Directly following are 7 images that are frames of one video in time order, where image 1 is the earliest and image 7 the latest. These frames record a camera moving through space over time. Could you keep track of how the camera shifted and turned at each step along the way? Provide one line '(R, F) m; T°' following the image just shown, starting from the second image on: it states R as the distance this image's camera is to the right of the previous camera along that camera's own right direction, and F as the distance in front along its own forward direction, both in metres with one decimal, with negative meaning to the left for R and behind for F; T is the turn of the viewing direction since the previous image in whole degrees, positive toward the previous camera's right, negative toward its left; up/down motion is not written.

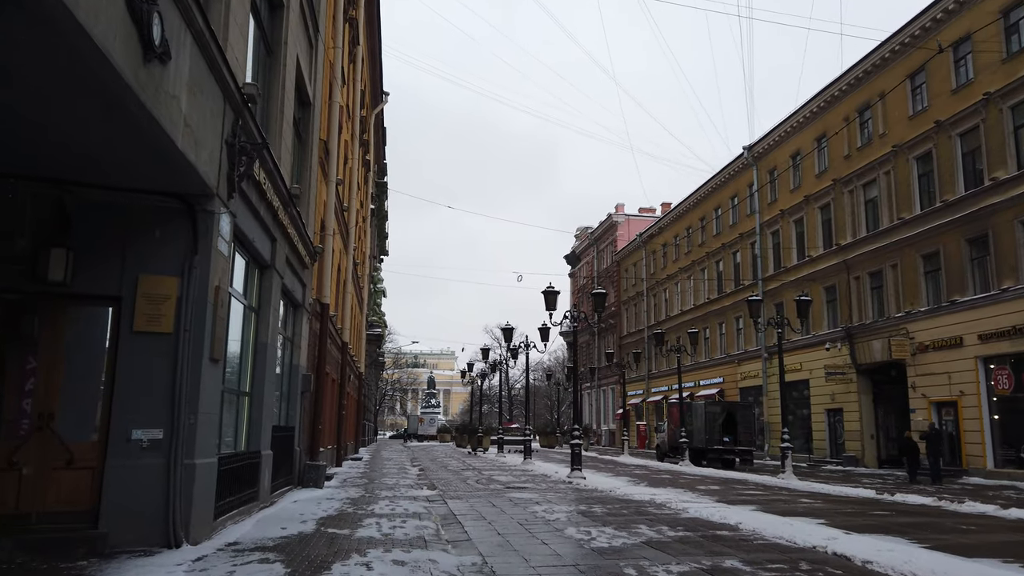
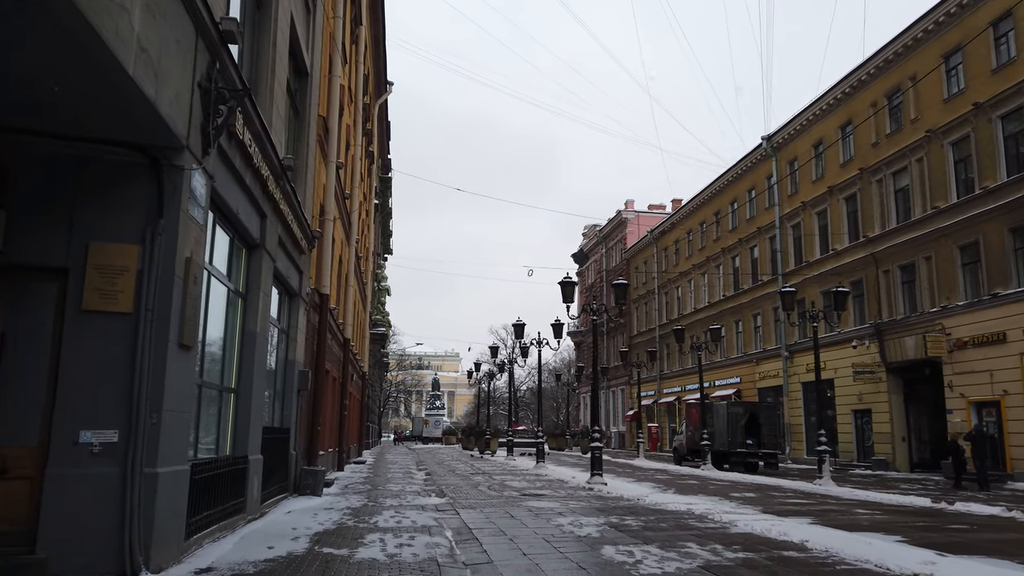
(-0.3, +1.5) m; 0°
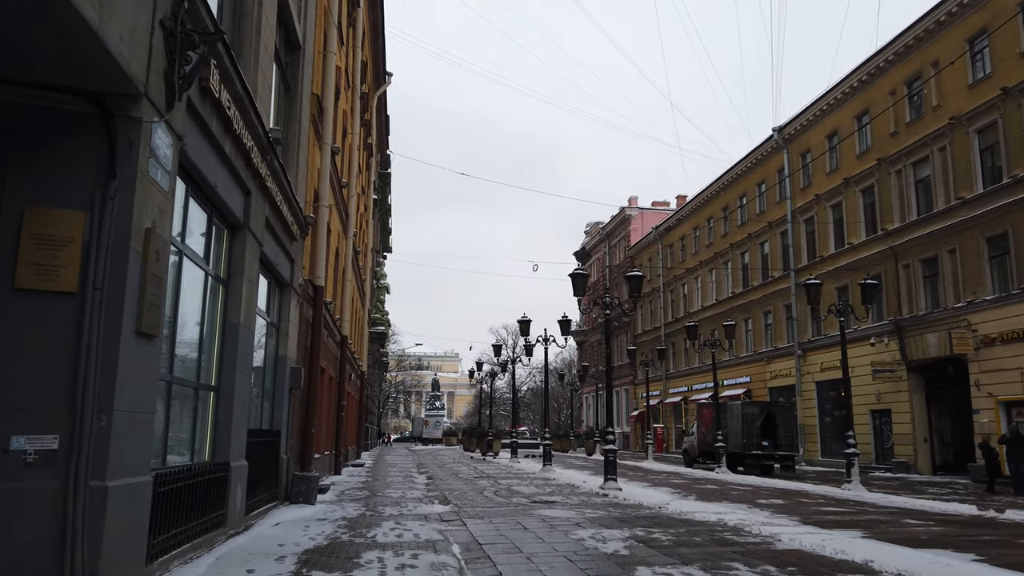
(-0.2, +1.2) m; 0°
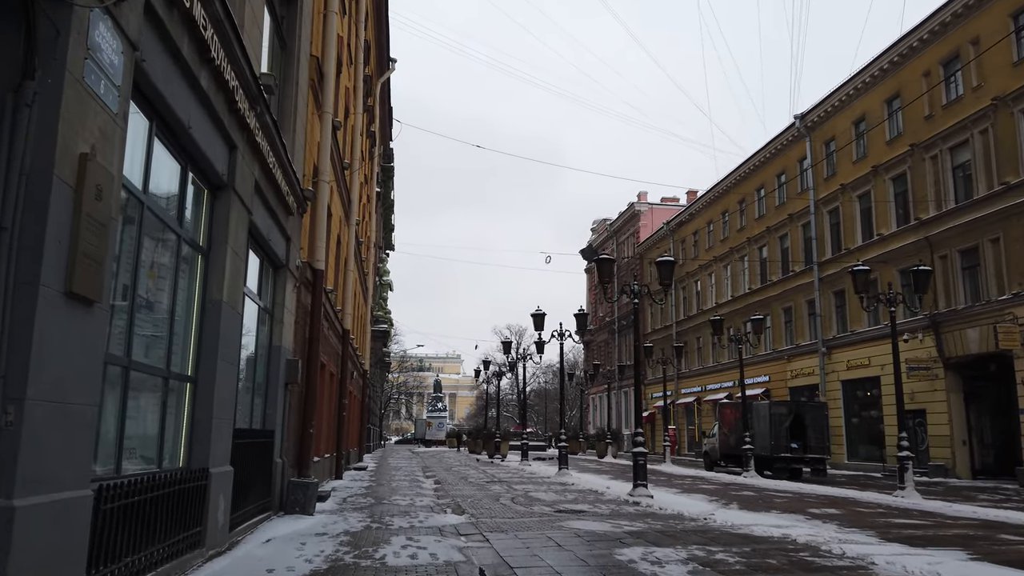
(-0.4, +1.6) m; 0°
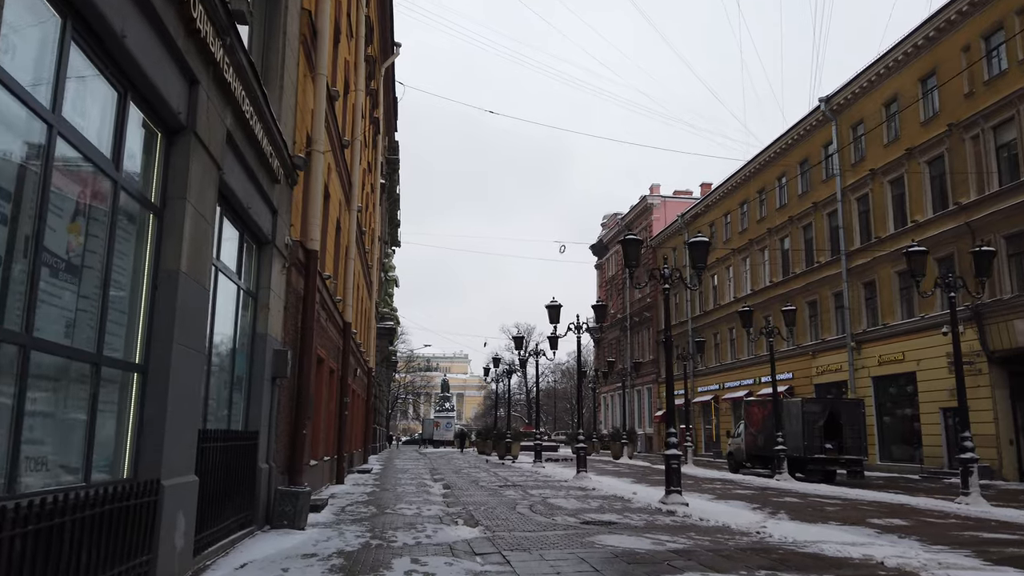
(-0.2, +1.6) m; -1°
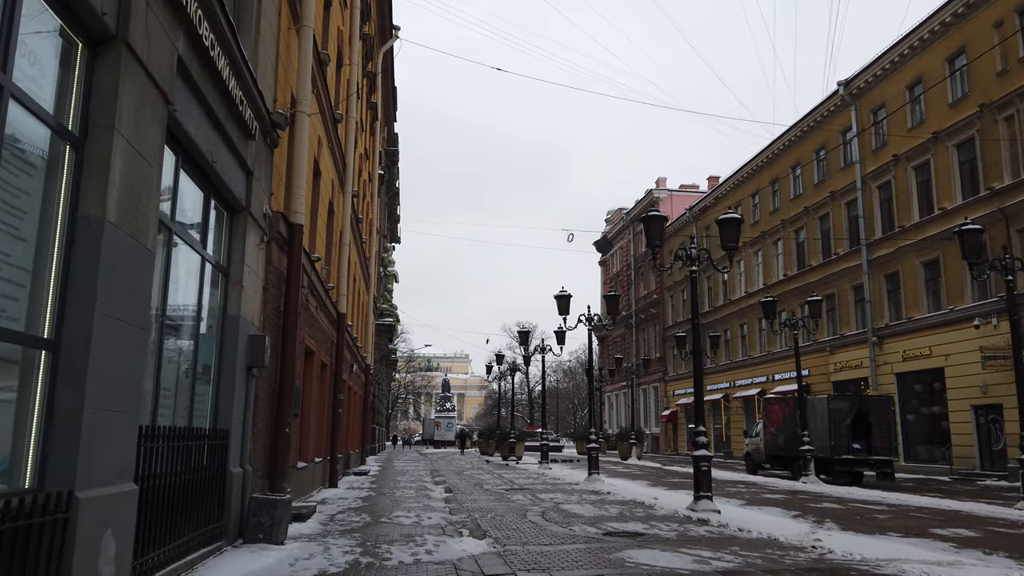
(-0.2, +1.4) m; 0°
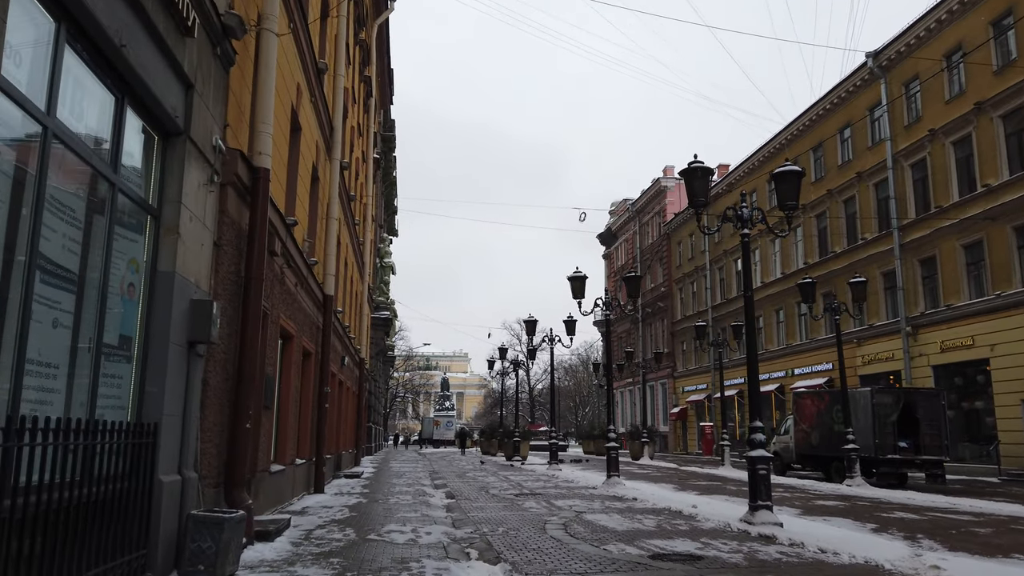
(-0.2, +2.1) m; 0°
